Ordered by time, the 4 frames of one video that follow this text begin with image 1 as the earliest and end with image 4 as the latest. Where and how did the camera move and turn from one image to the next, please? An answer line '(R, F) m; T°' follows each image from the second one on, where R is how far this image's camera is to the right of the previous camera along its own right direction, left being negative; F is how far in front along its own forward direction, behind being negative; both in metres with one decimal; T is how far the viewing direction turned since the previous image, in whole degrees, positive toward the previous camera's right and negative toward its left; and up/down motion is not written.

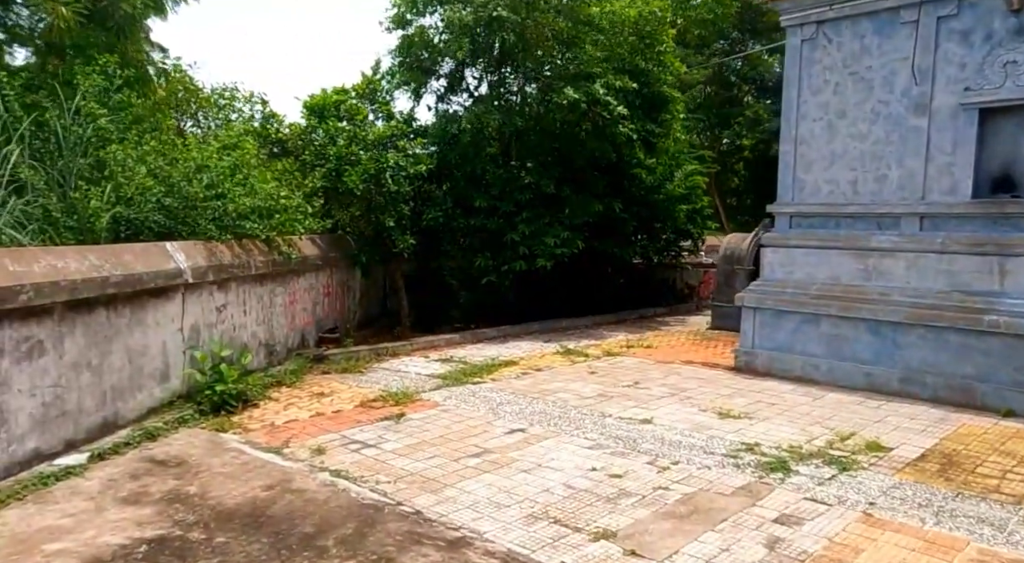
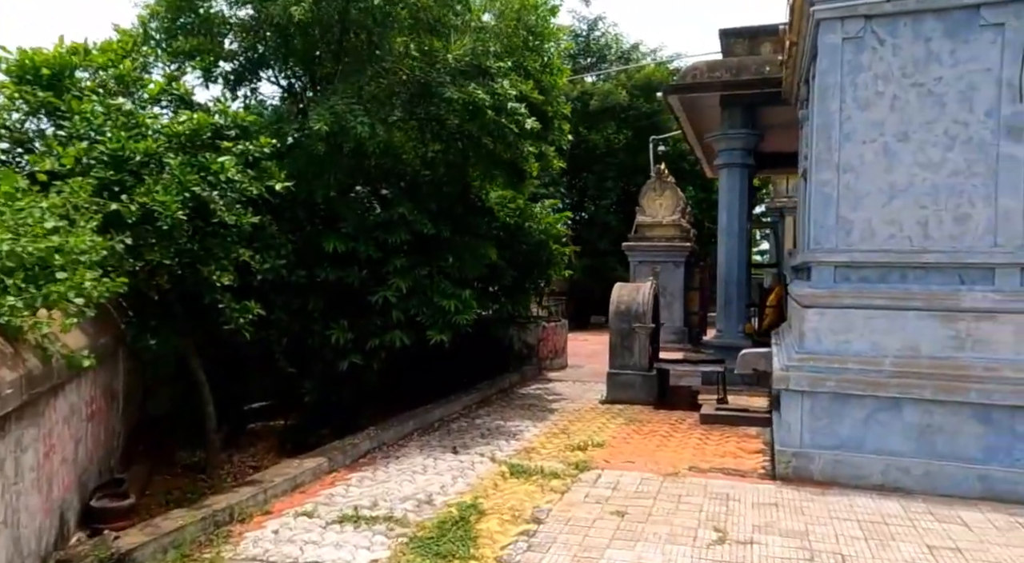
(-1.8, +3.3) m; +26°
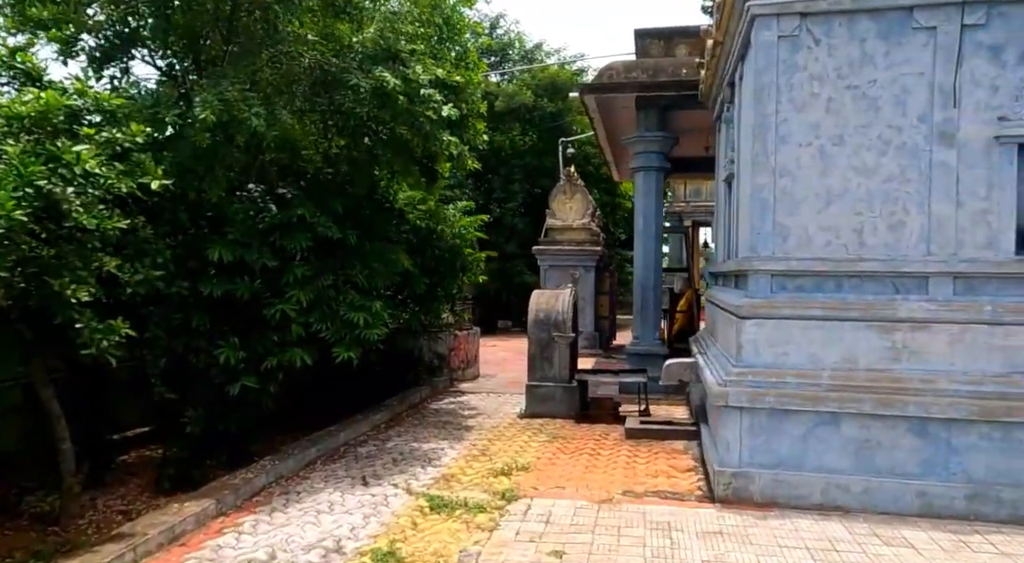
(-0.1, +0.6) m; +8°
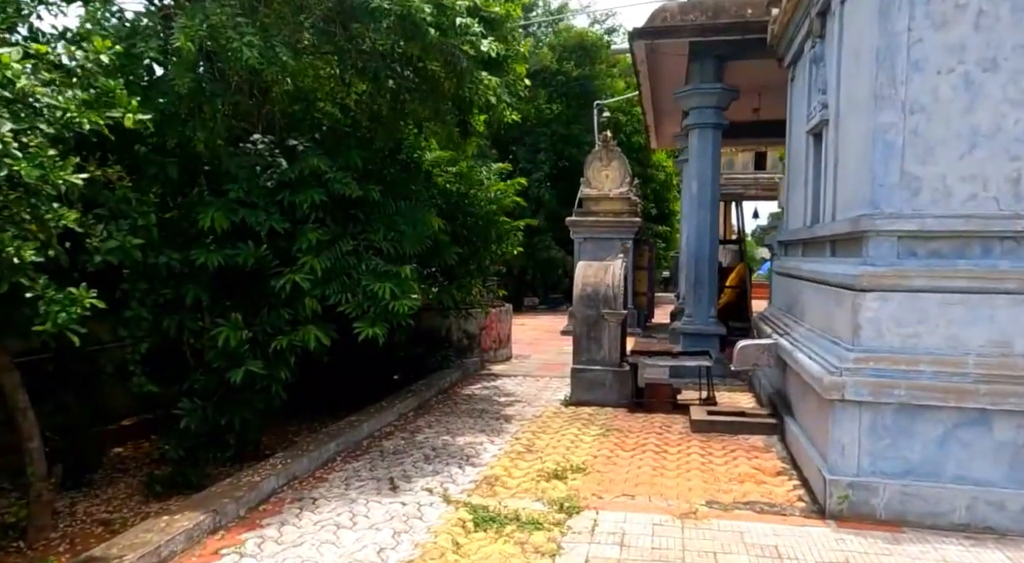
(-0.2, +1.0) m; -1°
